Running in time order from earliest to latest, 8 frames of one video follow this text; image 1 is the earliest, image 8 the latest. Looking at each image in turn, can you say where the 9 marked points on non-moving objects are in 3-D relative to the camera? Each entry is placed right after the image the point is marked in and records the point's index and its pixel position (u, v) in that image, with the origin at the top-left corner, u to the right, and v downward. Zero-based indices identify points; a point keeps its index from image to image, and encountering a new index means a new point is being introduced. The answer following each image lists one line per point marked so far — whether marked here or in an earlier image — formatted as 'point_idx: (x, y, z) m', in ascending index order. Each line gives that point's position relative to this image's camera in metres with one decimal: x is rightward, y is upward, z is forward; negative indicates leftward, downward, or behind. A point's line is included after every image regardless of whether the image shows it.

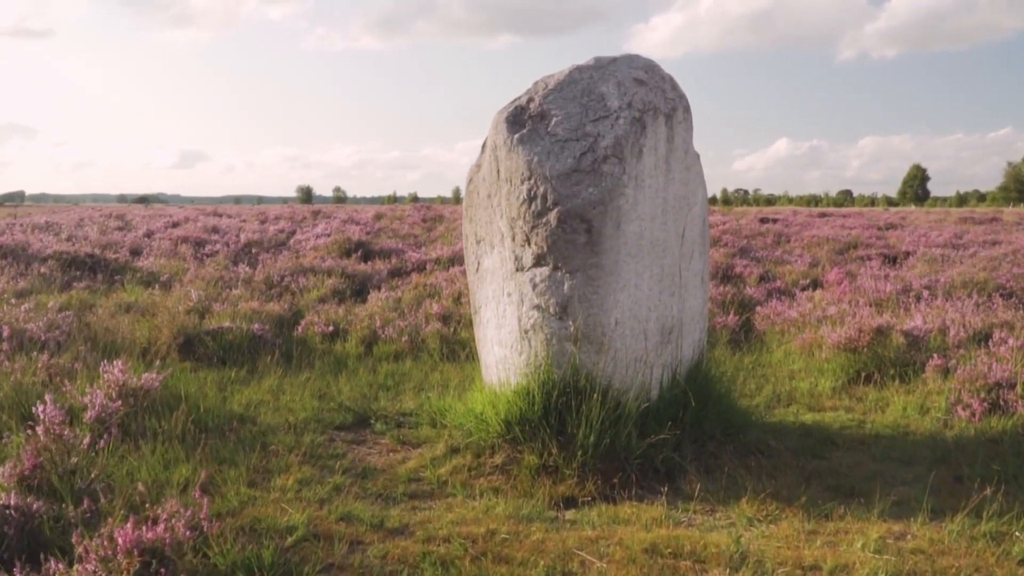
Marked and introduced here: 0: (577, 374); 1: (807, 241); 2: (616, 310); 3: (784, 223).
0: (+0.3, -0.4, +3.5) m
1: (+5.4, +0.9, +13.9) m
2: (+0.5, -0.1, +3.5) m
3: (+7.0, +1.7, +19.5) m
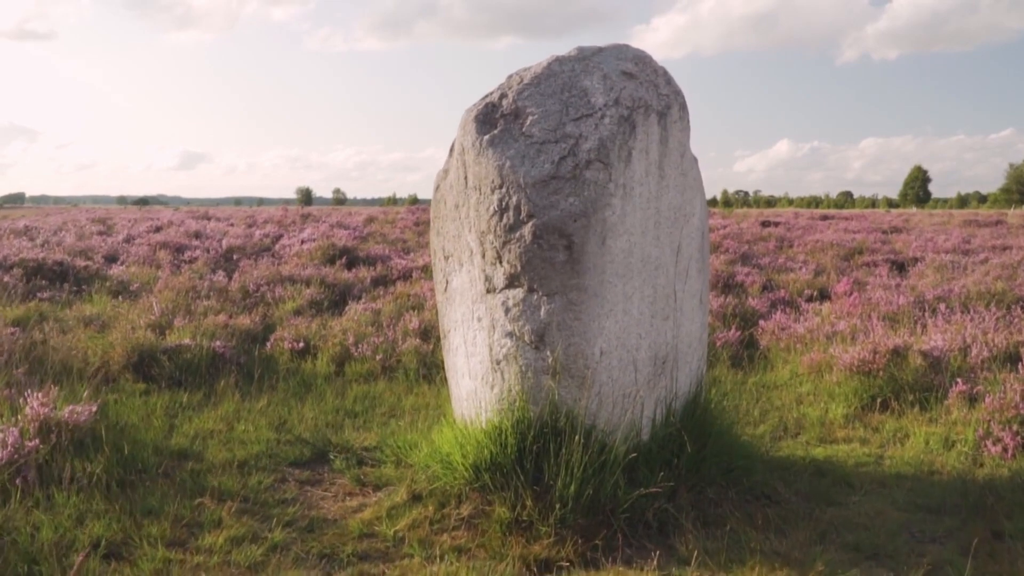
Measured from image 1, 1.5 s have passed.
0: (+0.2, -0.5, +3.0) m
1: (+5.3, +0.7, +13.4) m
2: (+0.4, -0.2, +3.0) m
3: (+6.9, +1.6, +19.0) m
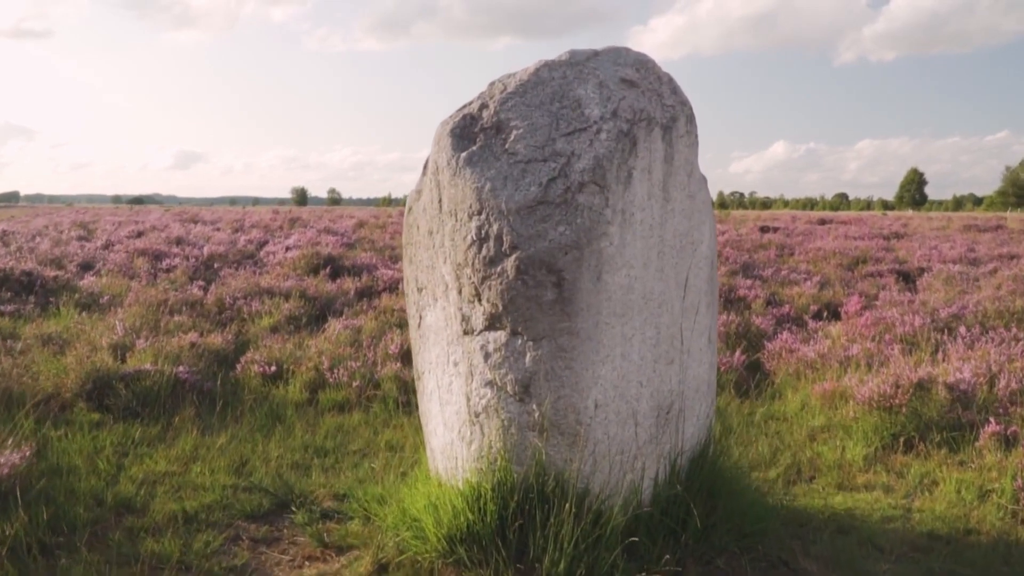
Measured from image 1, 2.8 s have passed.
0: (+0.1, -0.7, +2.6) m
1: (+5.2, +0.6, +13.0) m
2: (+0.3, -0.4, +2.6) m
3: (+6.8, +1.4, +18.6) m
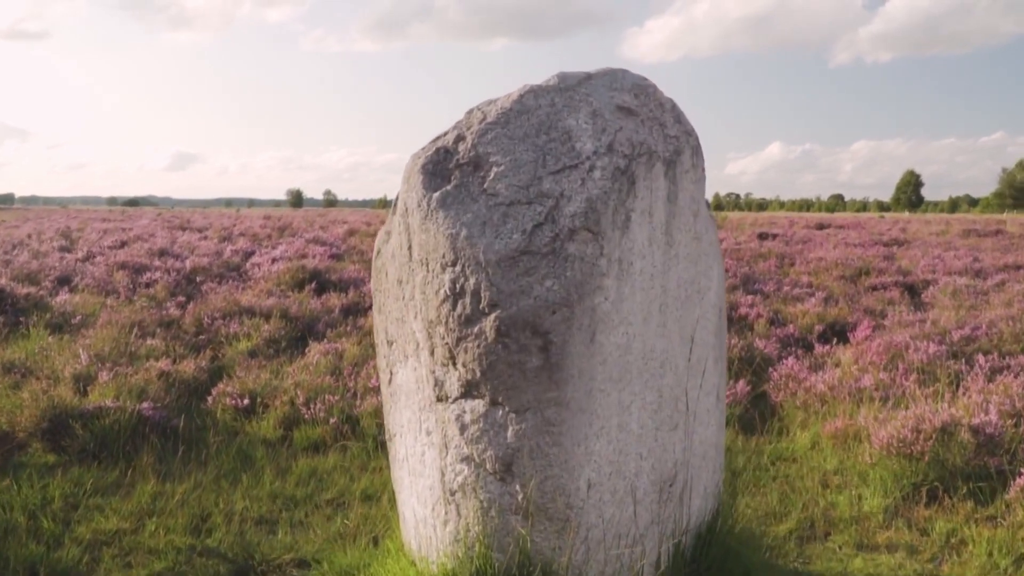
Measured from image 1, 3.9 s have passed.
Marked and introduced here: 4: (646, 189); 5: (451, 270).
0: (0.0, -0.8, +2.3) m
1: (+5.1, +0.4, +12.7) m
2: (+0.2, -0.5, +2.3) m
3: (+6.6, +1.2, +18.3) m
4: (+0.4, +0.3, +2.4) m
5: (-0.2, +0.1, +2.2) m
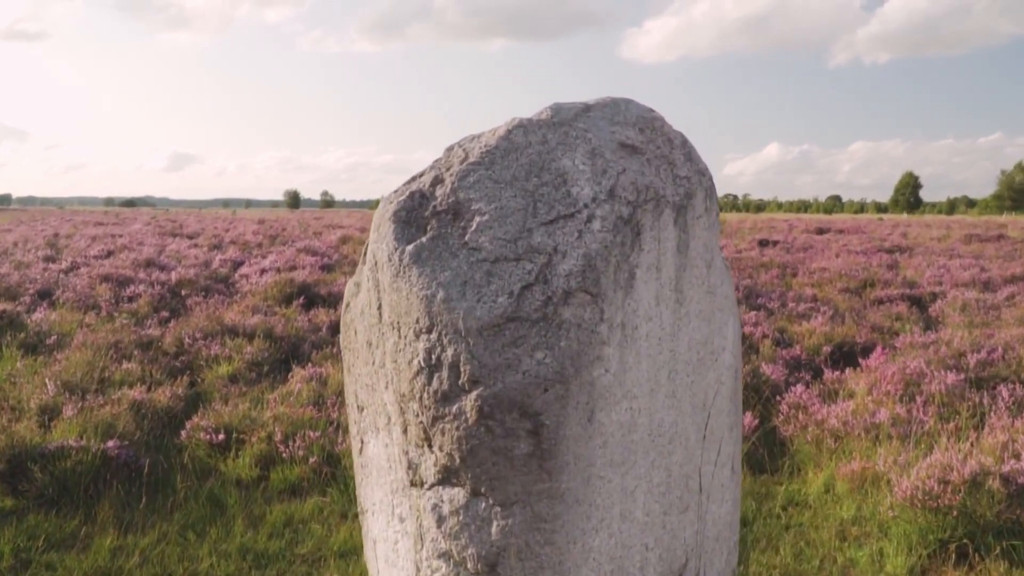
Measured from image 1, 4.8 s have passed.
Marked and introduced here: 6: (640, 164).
0: (0.0, -1.0, +1.9) m
1: (+5.0, +0.2, +12.3) m
2: (+0.2, -0.7, +1.9) m
3: (+6.6, +1.0, +18.0) m
4: (+0.4, +0.1, +2.0) m
5: (-0.2, -0.1, +1.9) m
6: (+0.4, +0.3, +2.1) m
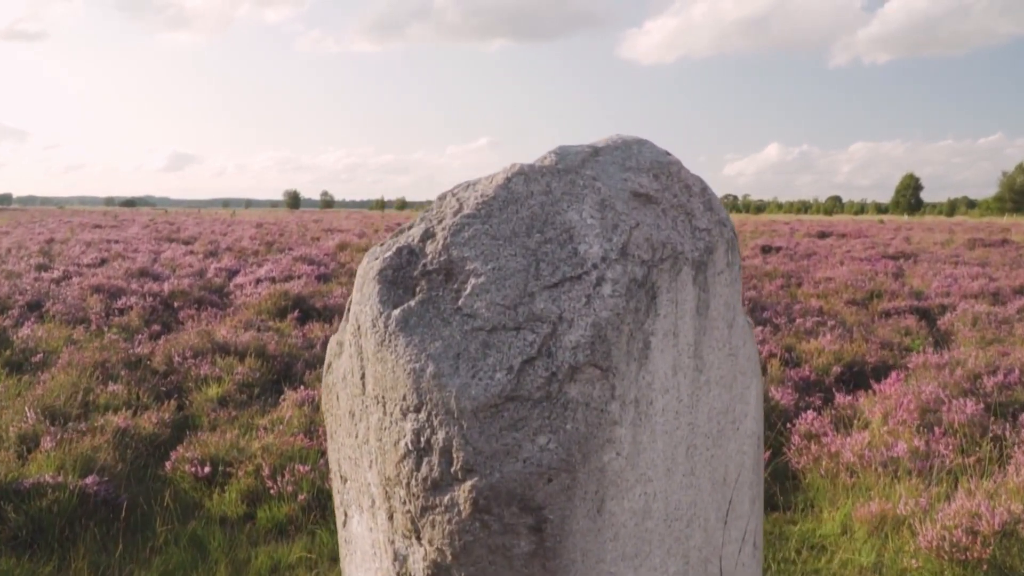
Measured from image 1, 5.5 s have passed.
0: (0.0, -1.2, +1.7) m
1: (+5.0, 0.0, +12.1) m
2: (+0.2, -0.9, +1.7) m
3: (+6.6, +0.8, +17.8) m
4: (+0.4, 0.0, +1.8) m
5: (-0.2, -0.3, +1.7) m
6: (+0.4, +0.2, +1.9) m
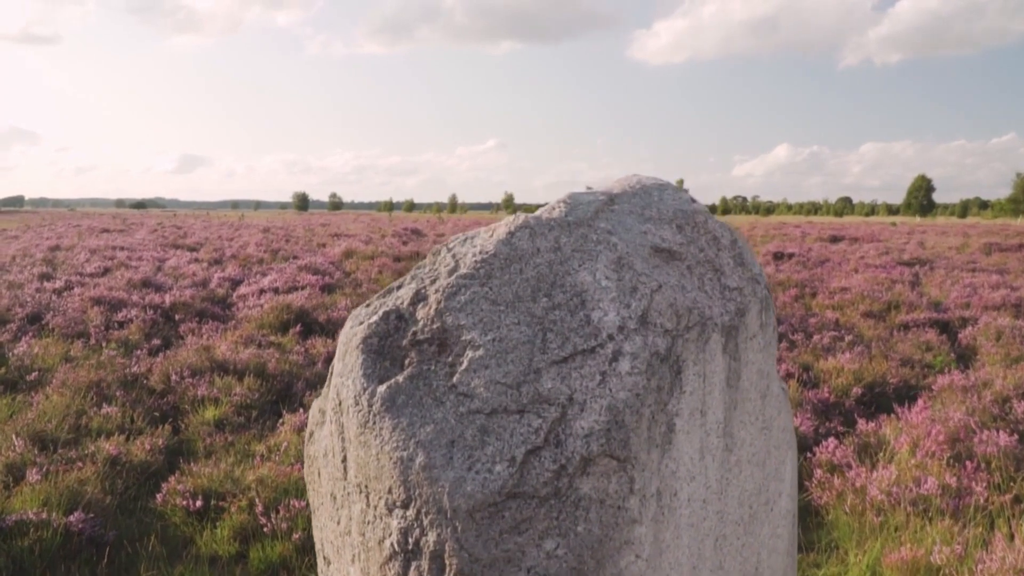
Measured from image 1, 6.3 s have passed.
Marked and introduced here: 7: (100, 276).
0: (0.0, -1.3, +1.5) m
1: (+5.1, -0.2, +11.8) m
2: (+0.2, -1.0, +1.5) m
3: (+6.8, +0.6, +17.5) m
4: (+0.4, -0.2, +1.6) m
5: (-0.2, -0.4, +1.5) m
6: (+0.4, 0.0, +1.6) m
7: (-7.0, +0.2, +12.7) m
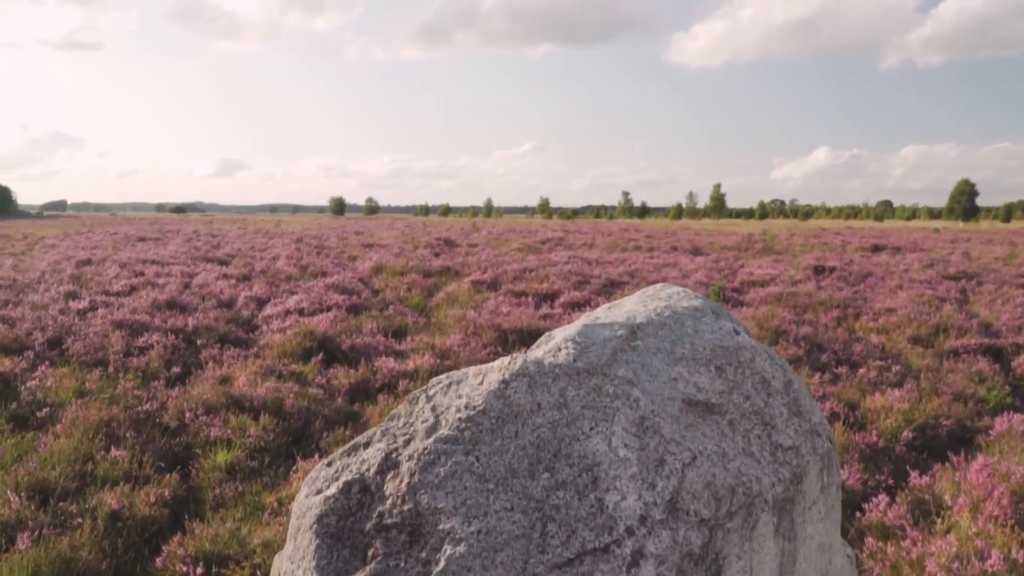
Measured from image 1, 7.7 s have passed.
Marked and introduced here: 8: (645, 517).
0: (0.0, -1.6, +1.1) m
1: (+5.5, -0.5, +11.3) m
2: (+0.2, -1.3, +1.1) m
3: (+7.4, +0.3, +16.8) m
4: (+0.4, -0.5, +1.2) m
5: (-0.2, -0.7, +1.1) m
6: (+0.4, -0.3, +1.3) m
7: (-6.5, -0.1, +12.7) m
8: (+0.3, -0.4, +1.2) m
